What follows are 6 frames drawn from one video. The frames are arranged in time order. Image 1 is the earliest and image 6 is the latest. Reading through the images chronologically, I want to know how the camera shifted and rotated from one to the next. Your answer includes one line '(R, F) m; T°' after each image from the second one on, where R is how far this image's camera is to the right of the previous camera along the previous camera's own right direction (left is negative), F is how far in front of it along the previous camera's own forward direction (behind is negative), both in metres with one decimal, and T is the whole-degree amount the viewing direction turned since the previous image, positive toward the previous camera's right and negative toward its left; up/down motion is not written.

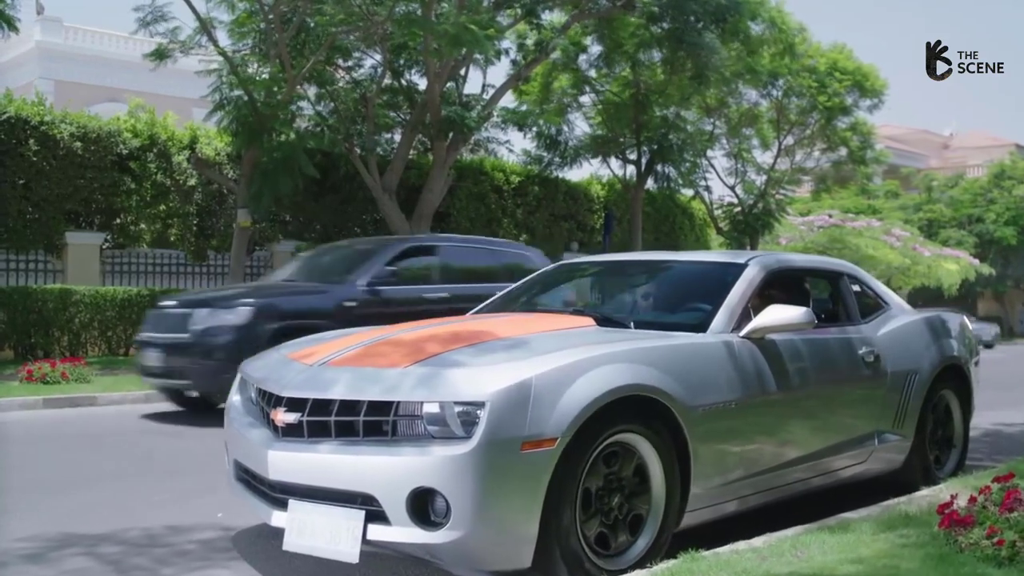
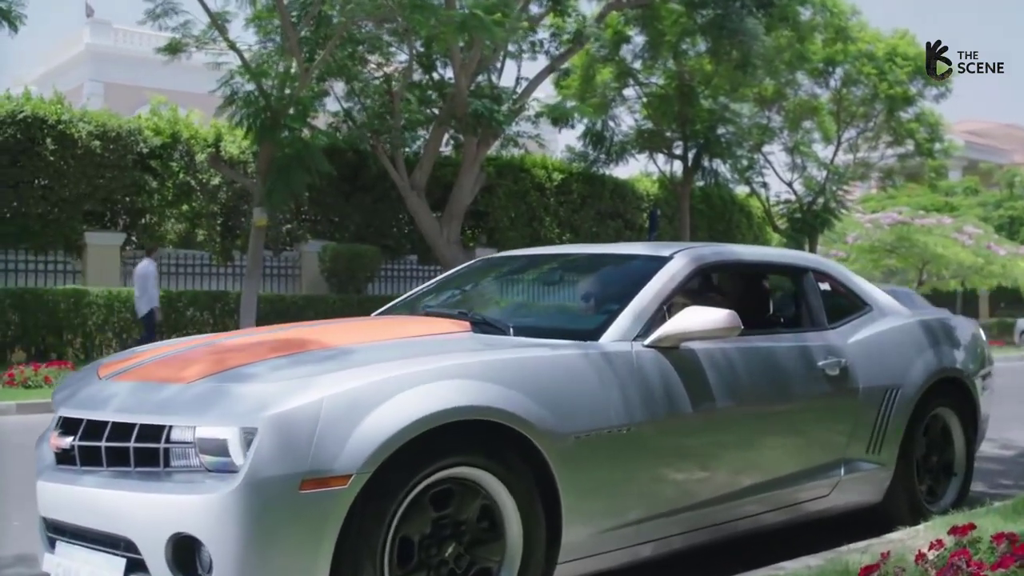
(+0.9, +0.9) m; -4°
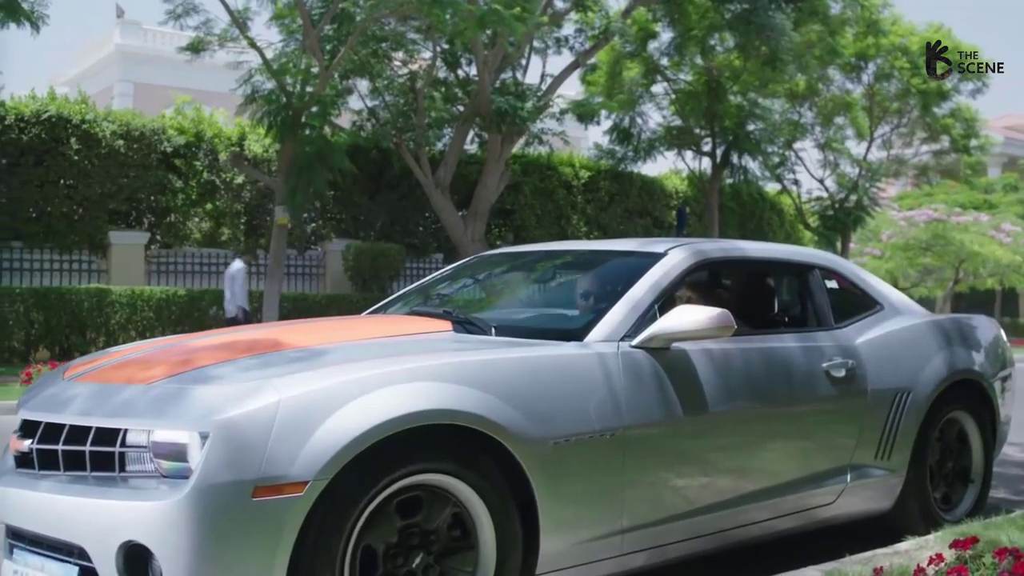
(+0.2, +0.2) m; -2°
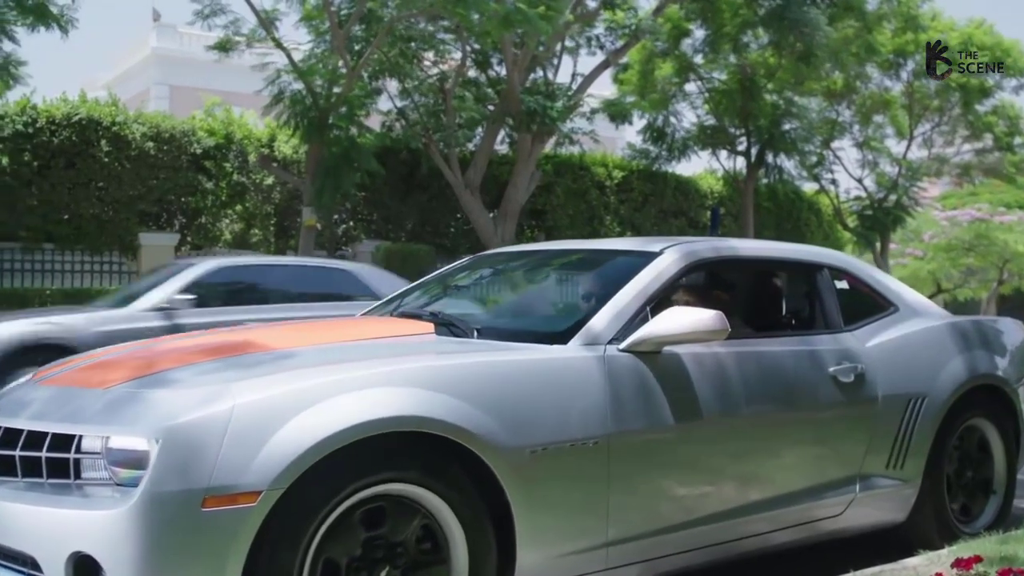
(+0.2, +0.2) m; -2°
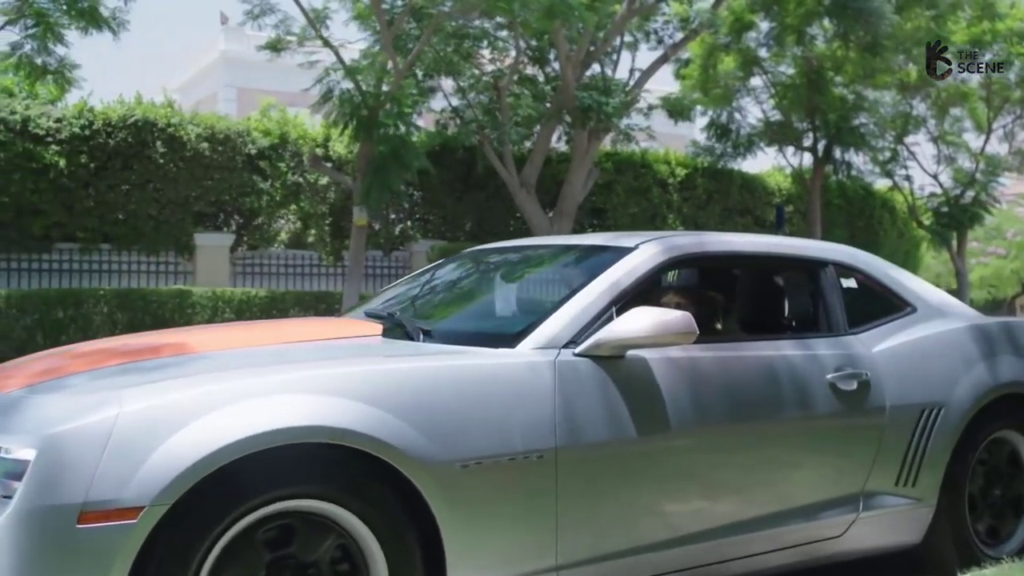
(+0.4, +0.3) m; -4°
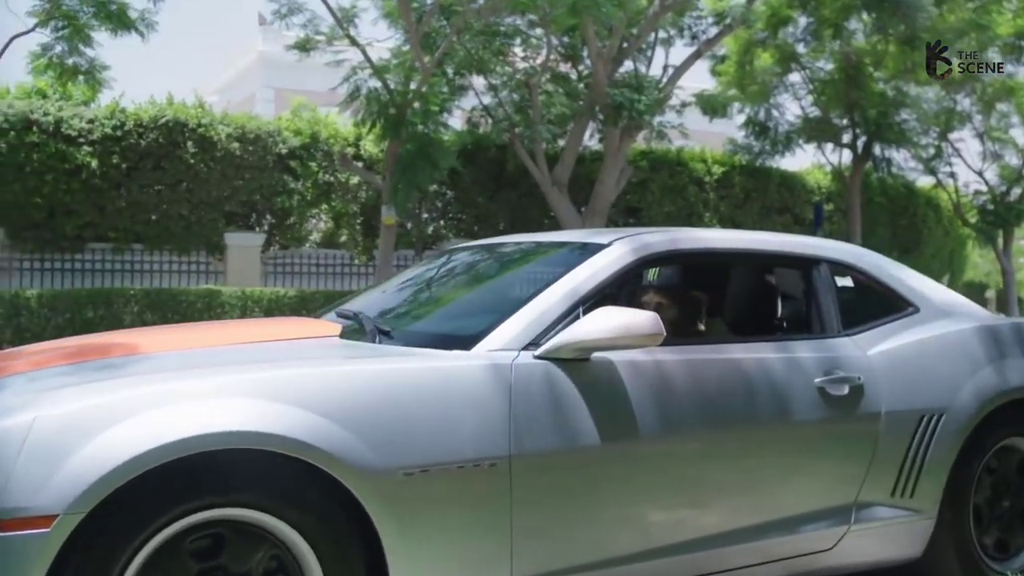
(+0.3, +0.2) m; -2°
